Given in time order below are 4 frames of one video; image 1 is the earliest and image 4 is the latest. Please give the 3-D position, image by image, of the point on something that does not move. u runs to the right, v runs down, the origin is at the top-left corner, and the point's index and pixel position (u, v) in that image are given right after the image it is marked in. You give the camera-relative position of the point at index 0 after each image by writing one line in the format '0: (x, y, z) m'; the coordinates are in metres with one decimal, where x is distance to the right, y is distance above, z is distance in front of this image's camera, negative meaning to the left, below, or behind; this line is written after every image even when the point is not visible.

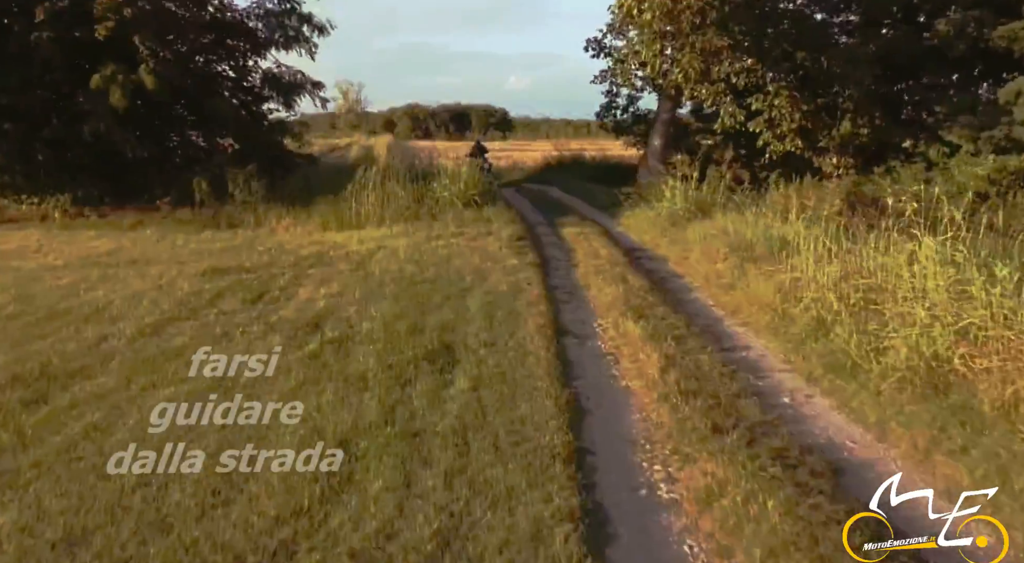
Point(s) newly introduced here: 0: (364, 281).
0: (-1.2, 0.0, +7.4) m
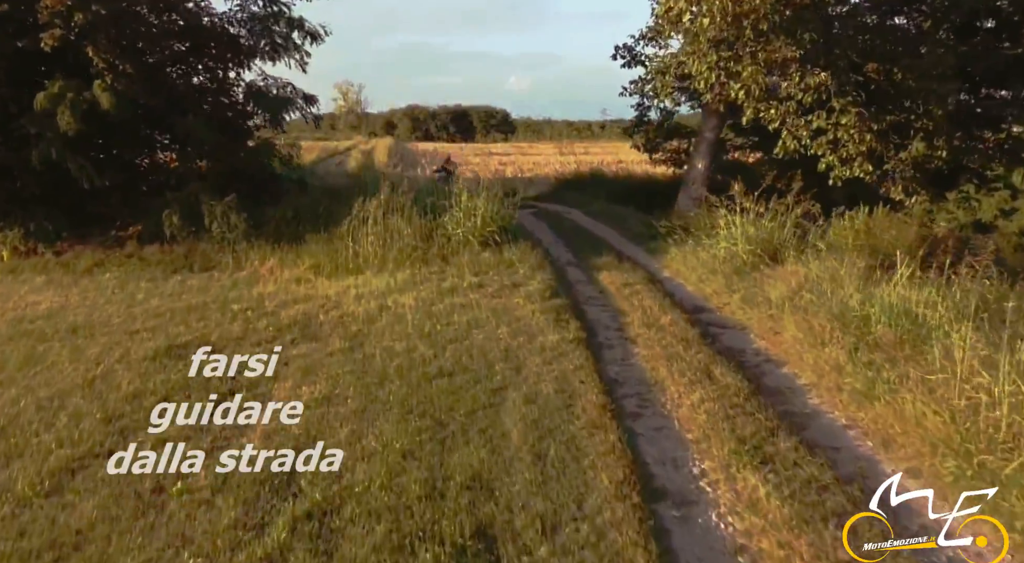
0: (-1.0, -0.6, +5.6) m
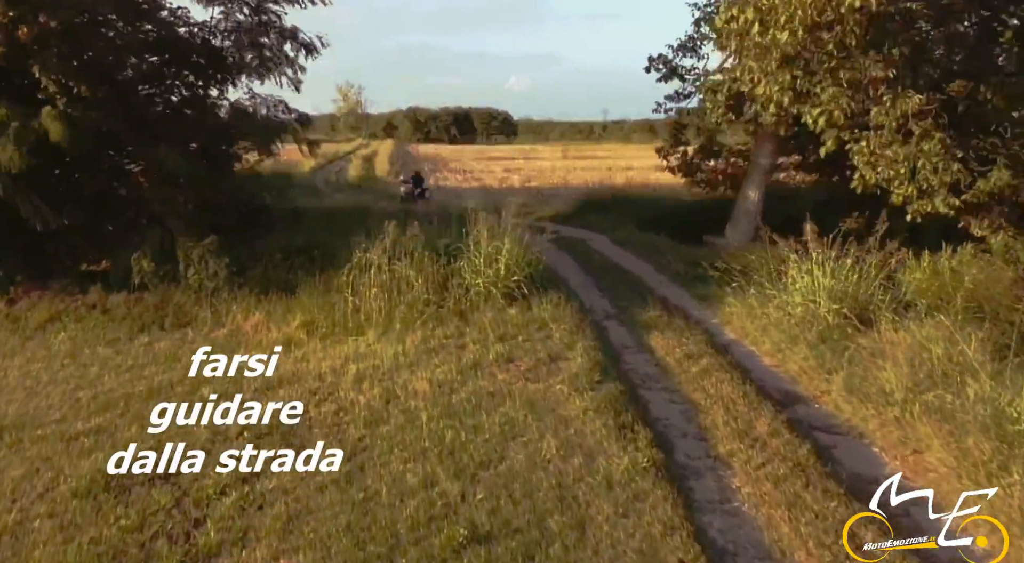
0: (-0.7, -1.1, +4.1) m
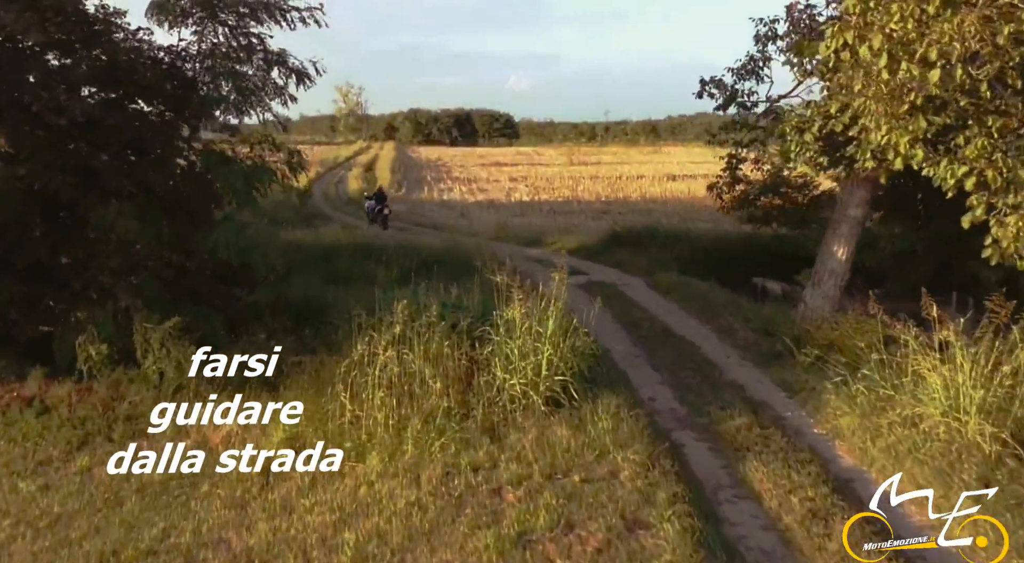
0: (-0.4, -1.8, +2.3) m
